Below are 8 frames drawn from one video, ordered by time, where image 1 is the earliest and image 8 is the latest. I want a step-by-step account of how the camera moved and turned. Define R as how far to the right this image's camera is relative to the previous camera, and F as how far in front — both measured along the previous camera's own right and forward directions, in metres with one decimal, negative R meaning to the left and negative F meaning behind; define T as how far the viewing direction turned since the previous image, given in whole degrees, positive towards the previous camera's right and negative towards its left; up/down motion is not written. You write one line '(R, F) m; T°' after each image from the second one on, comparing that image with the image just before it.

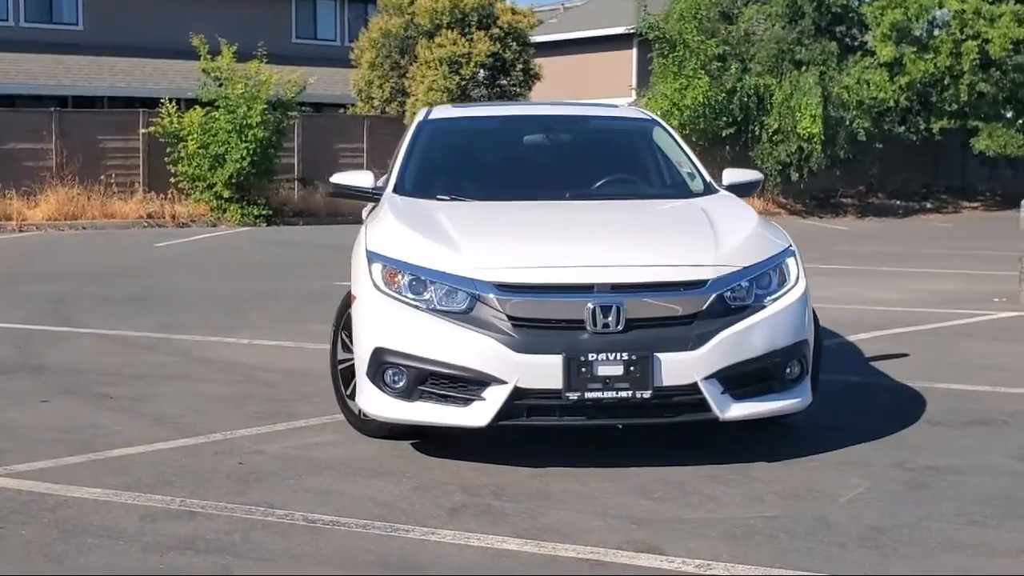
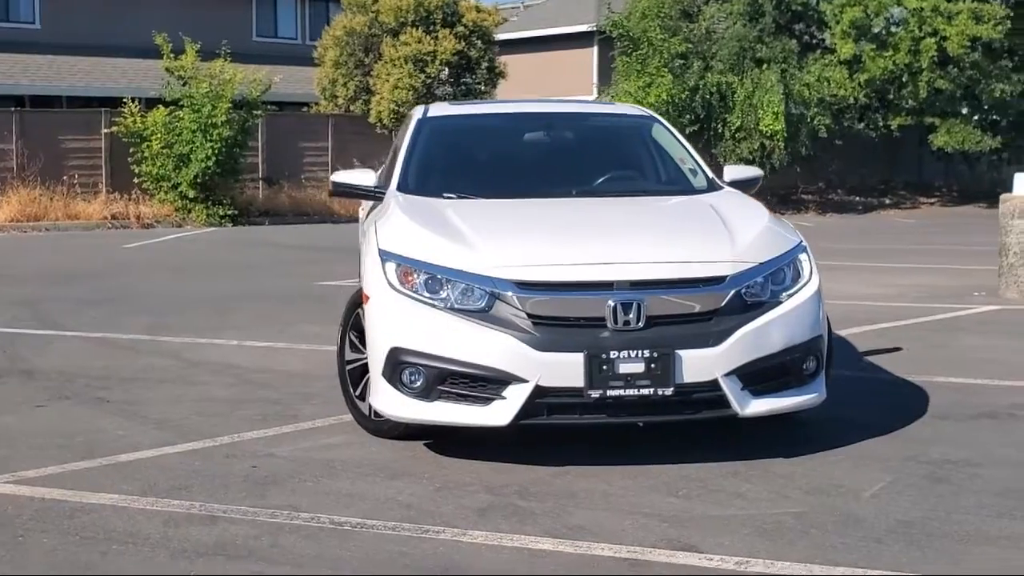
(-0.3, 0.0) m; +2°
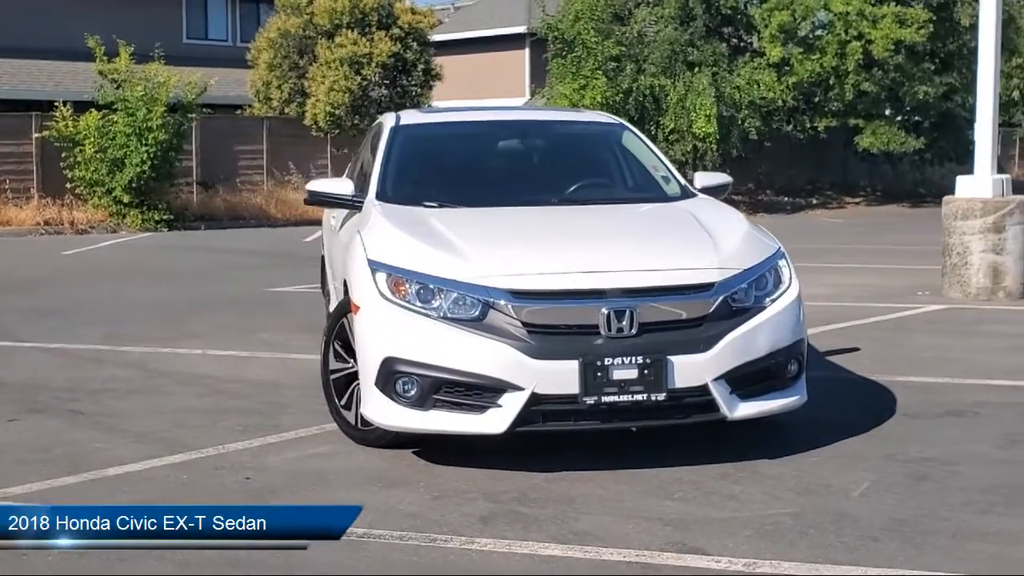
(-0.3, -0.1) m; +3°
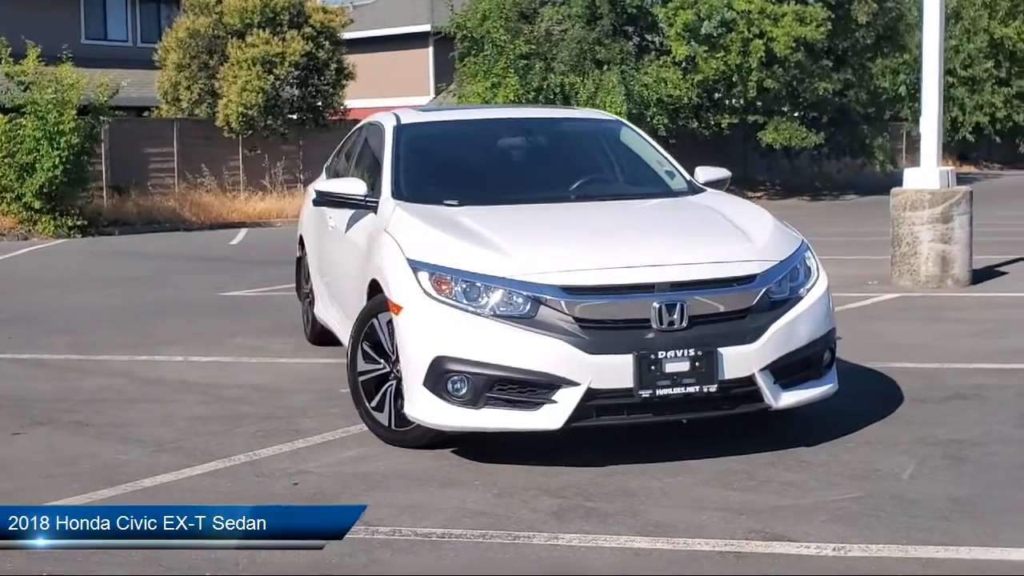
(-0.7, 0.0) m; +5°
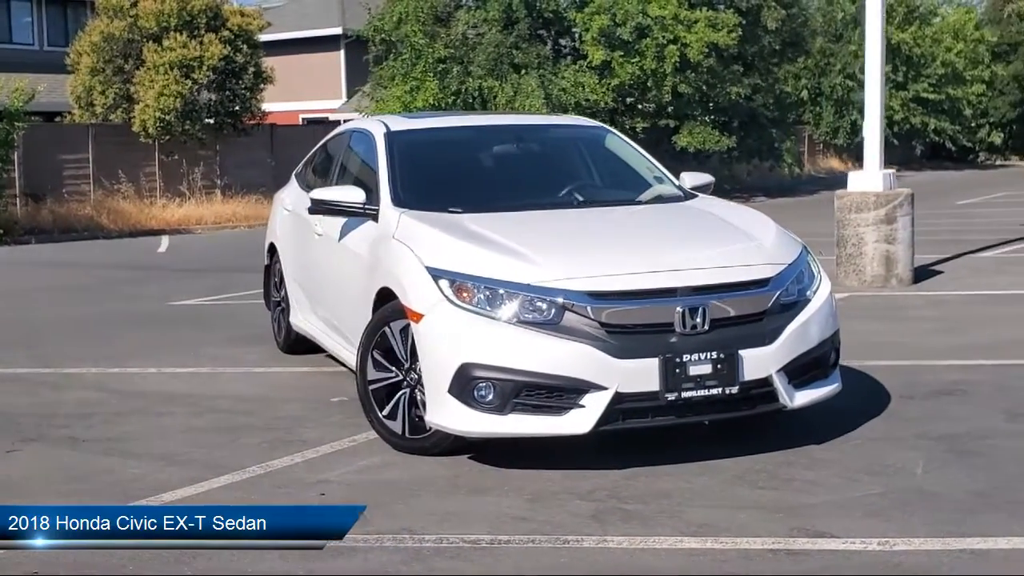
(-0.6, 0.0) m; +5°
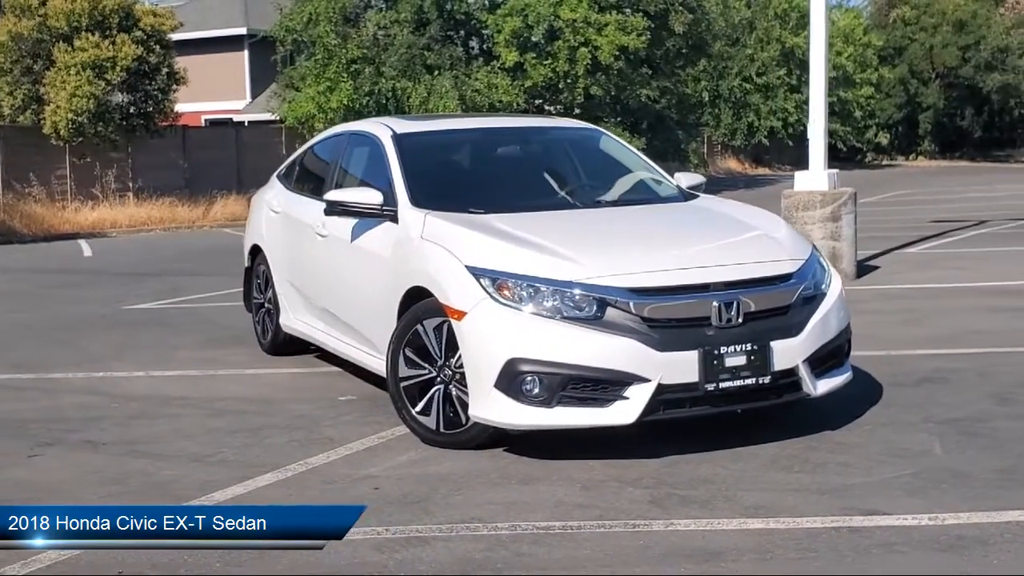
(-0.7, -0.2) m; +5°
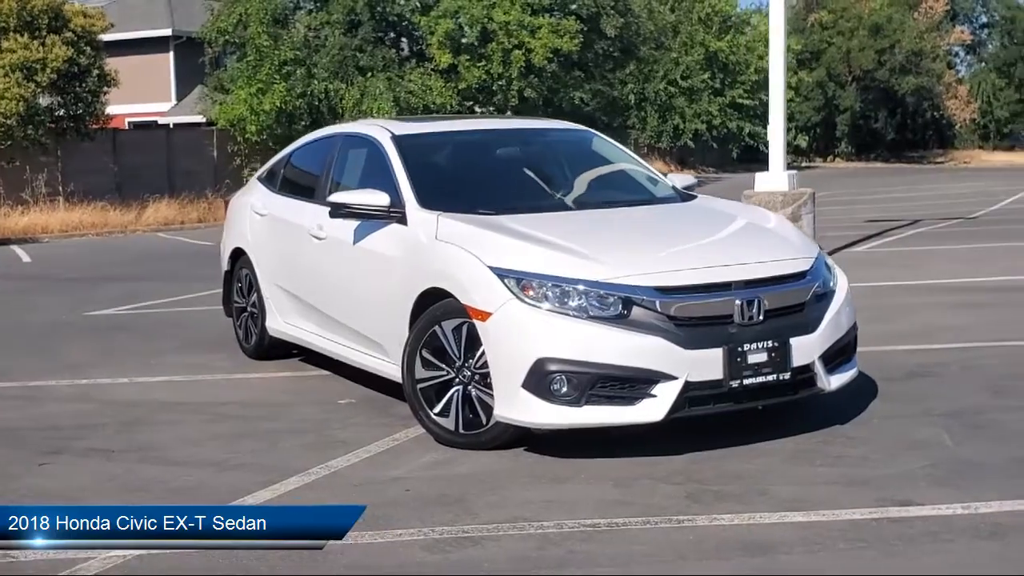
(-0.5, 0.0) m; +4°
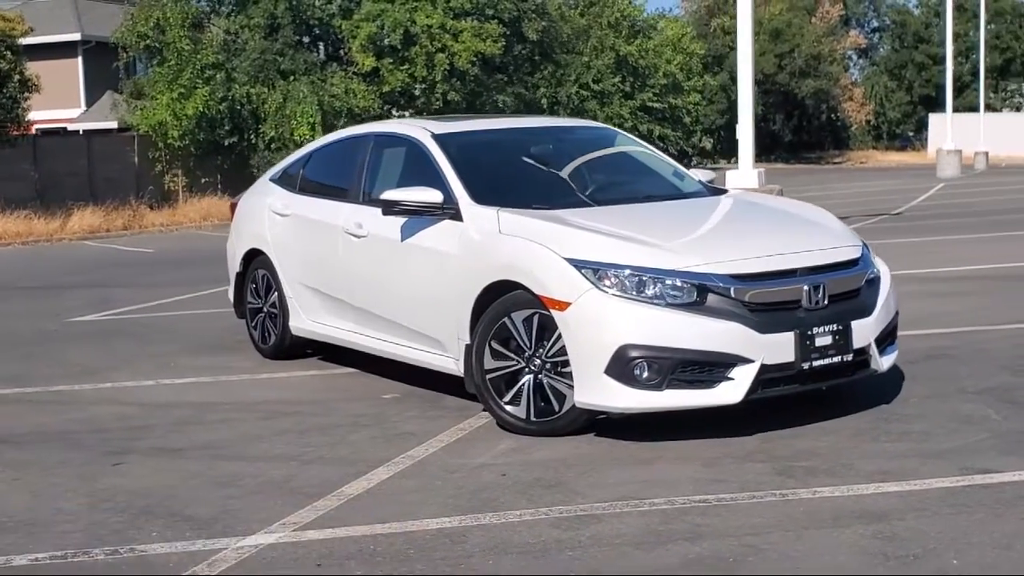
(-0.9, -0.1) m; +5°
